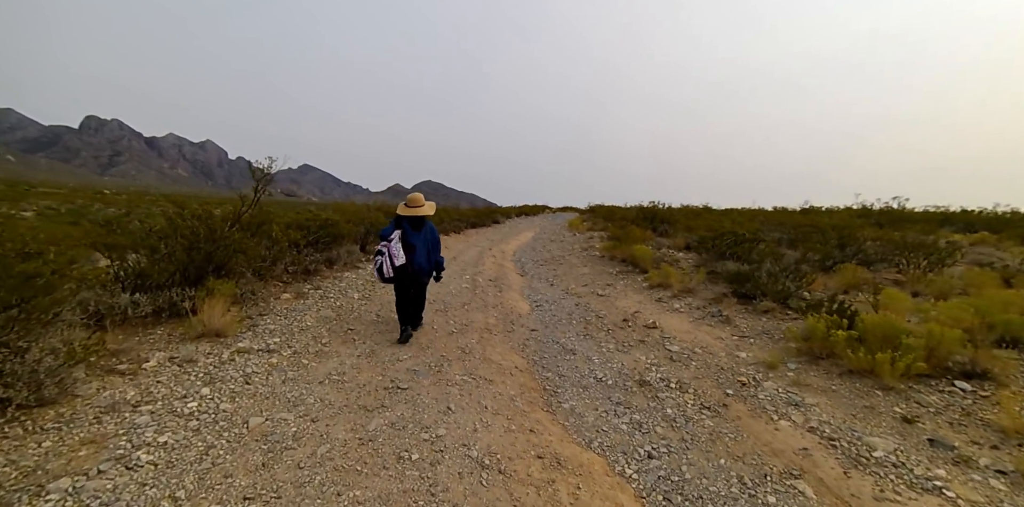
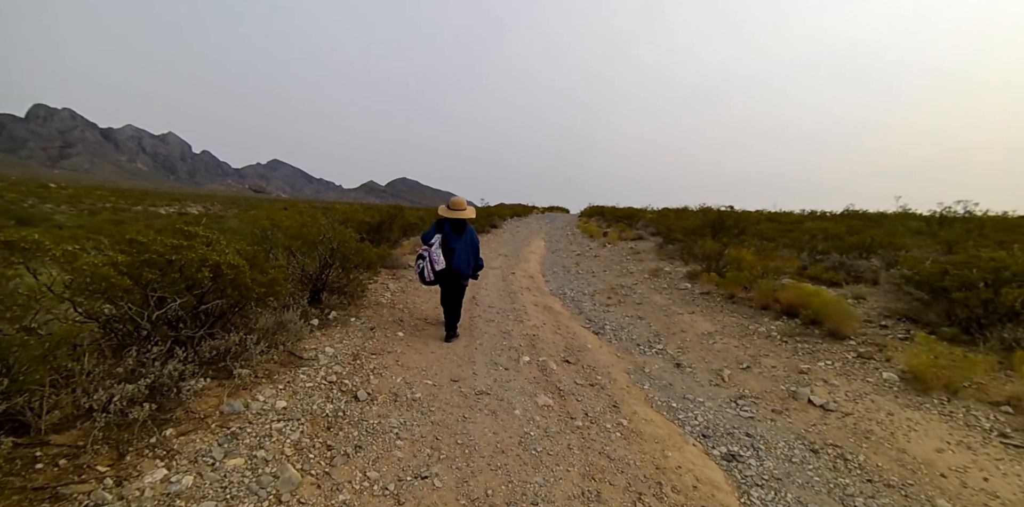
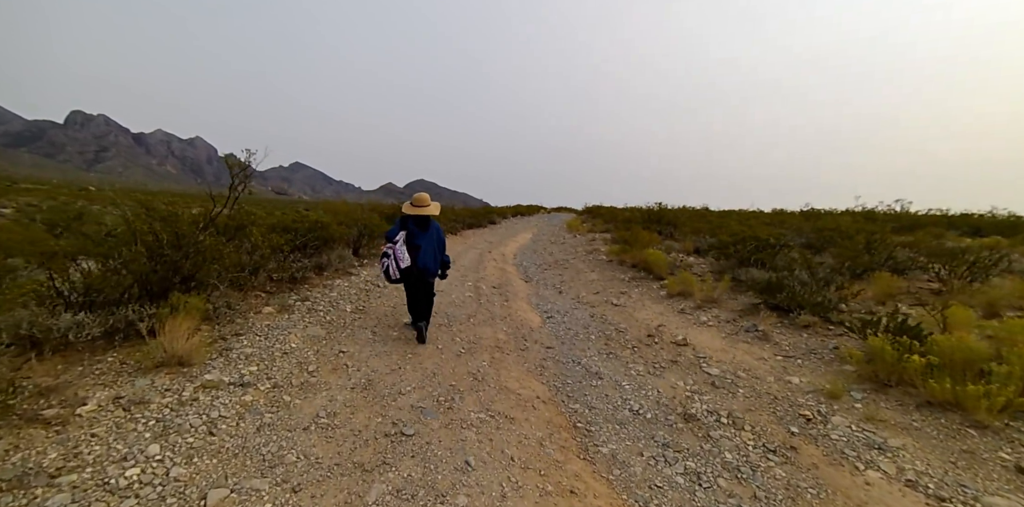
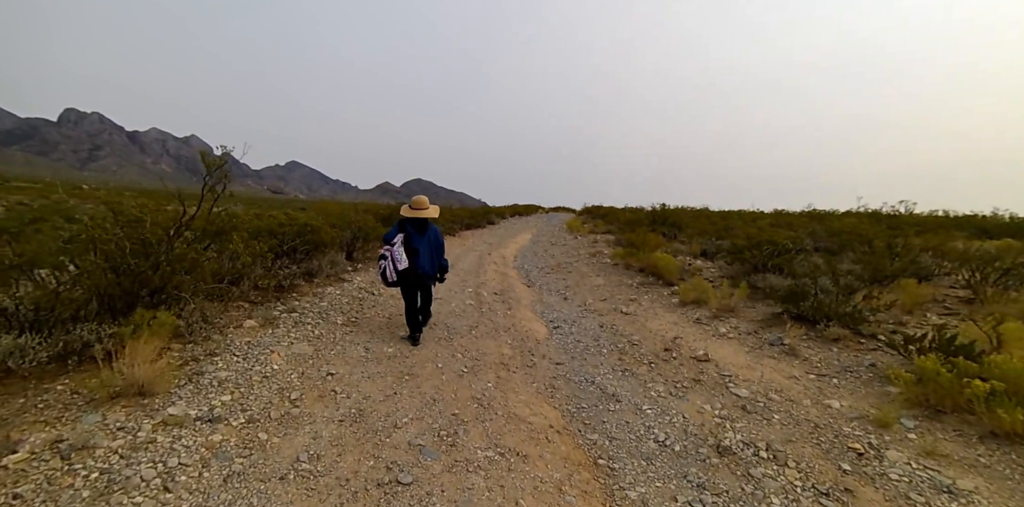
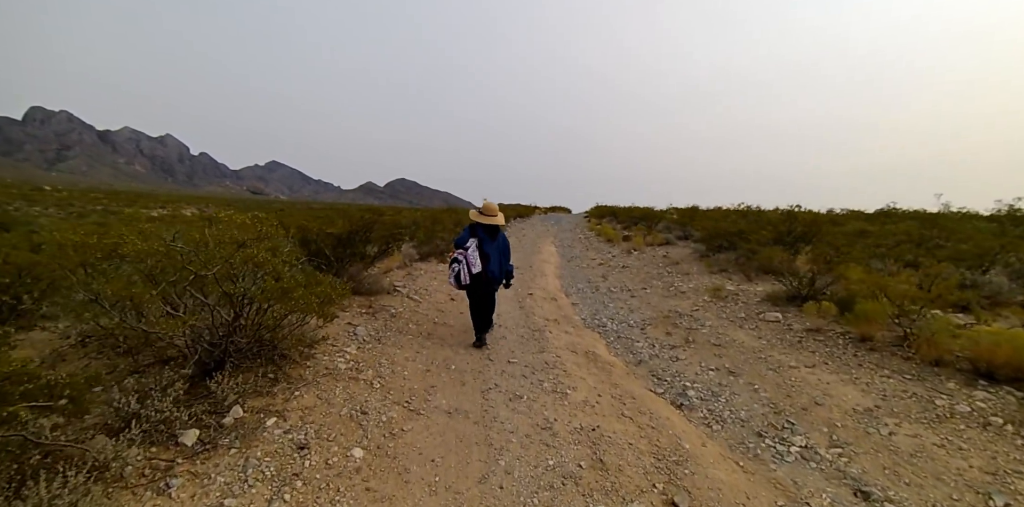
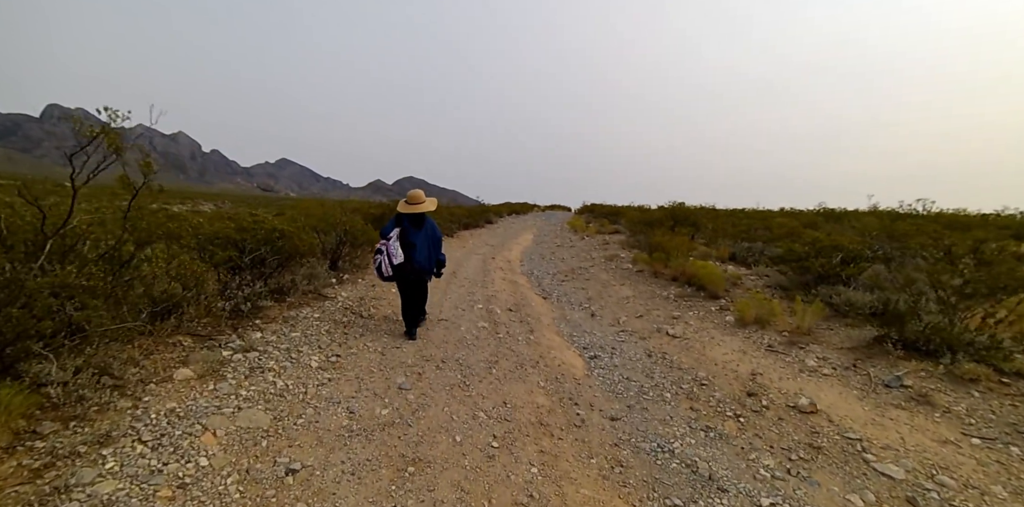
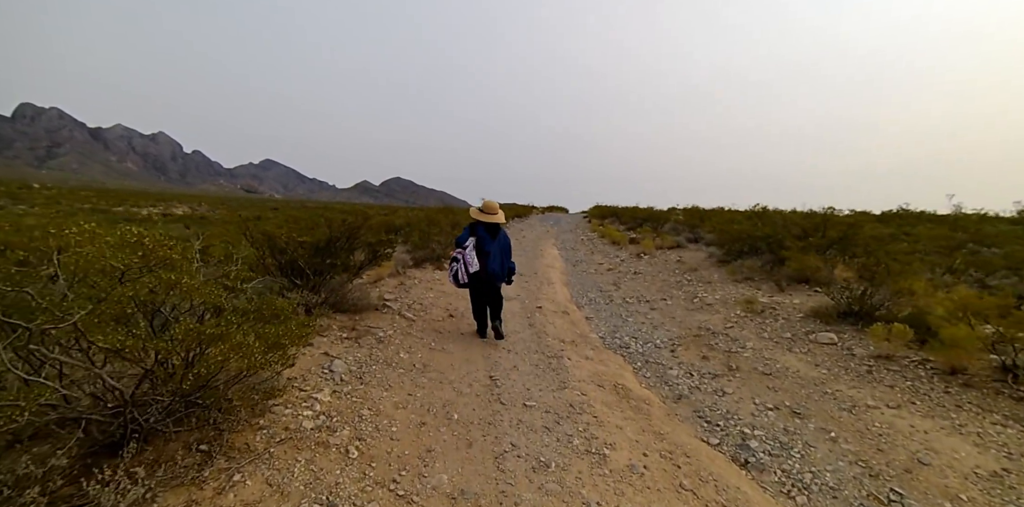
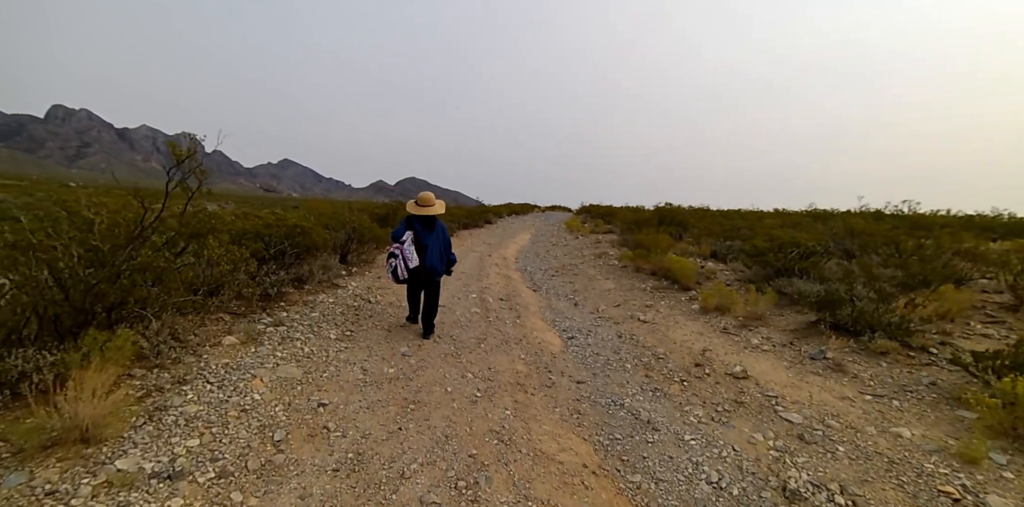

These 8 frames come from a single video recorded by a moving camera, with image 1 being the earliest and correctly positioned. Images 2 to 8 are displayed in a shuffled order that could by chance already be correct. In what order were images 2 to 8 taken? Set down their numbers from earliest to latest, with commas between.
3, 4, 8, 6, 2, 5, 7
